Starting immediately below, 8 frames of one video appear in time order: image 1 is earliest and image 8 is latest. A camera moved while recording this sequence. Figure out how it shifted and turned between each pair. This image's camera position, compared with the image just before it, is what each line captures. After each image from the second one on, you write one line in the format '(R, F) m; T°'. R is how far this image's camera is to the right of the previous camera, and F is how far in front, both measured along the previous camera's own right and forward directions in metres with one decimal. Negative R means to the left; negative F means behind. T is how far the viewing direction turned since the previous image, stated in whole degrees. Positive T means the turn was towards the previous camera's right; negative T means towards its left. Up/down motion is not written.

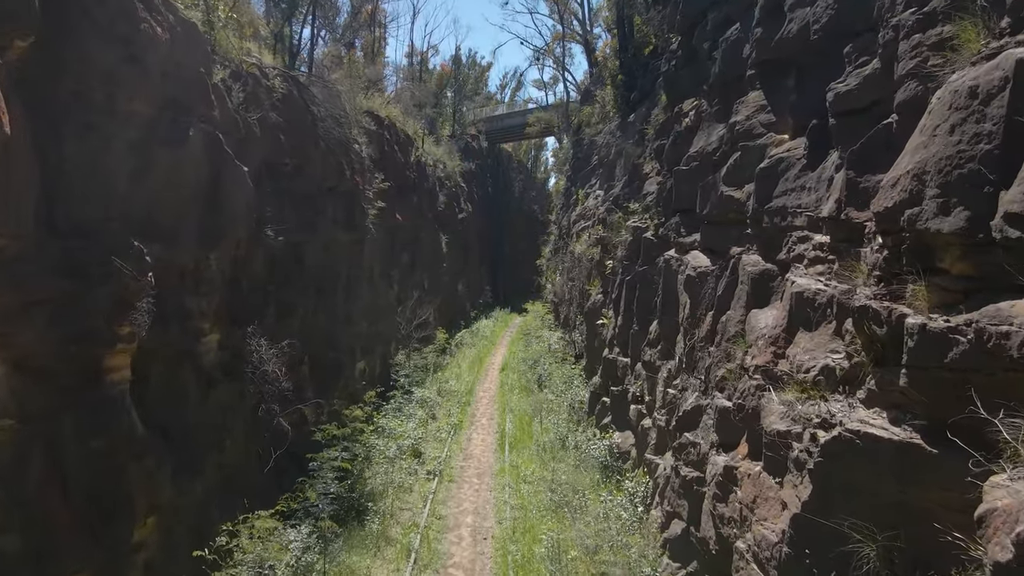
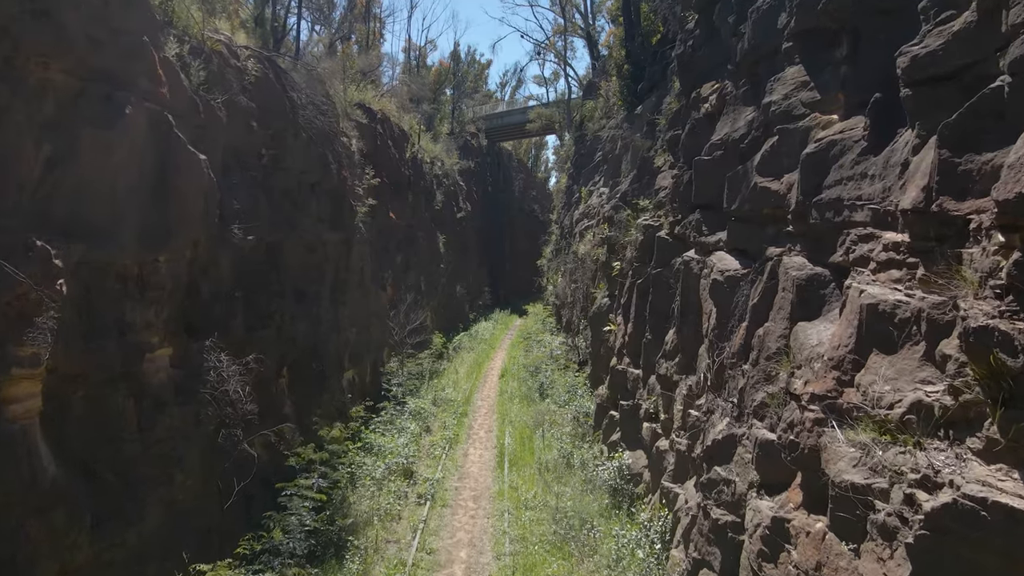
(0.0, +1.3) m; 0°
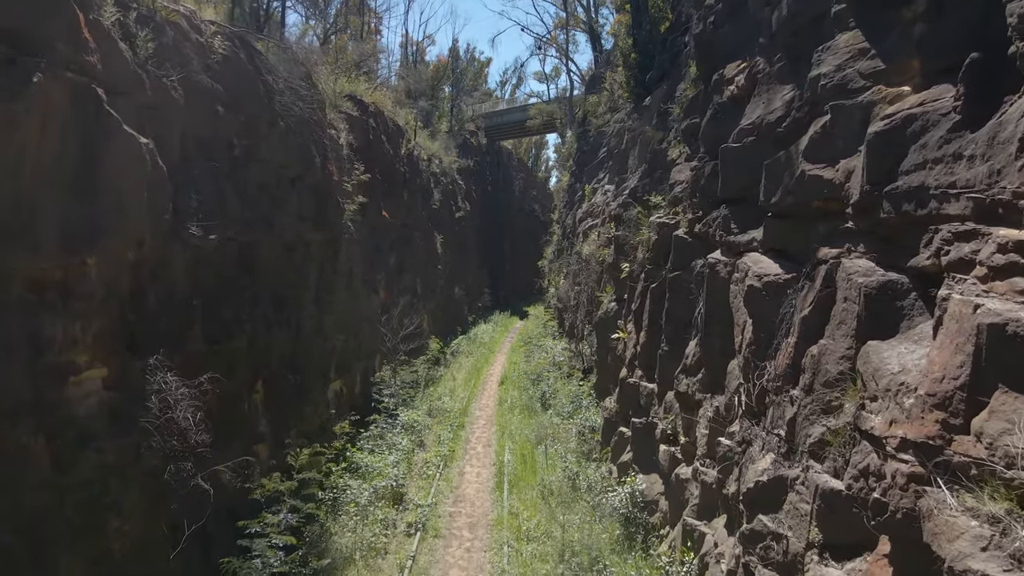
(0.0, +1.3) m; 0°
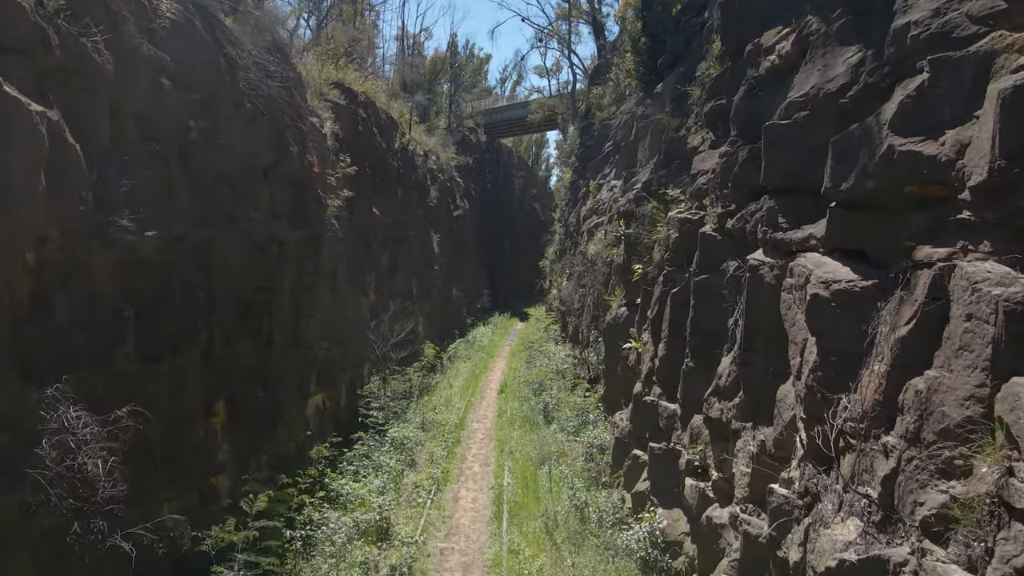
(0.0, +1.6) m; 0°
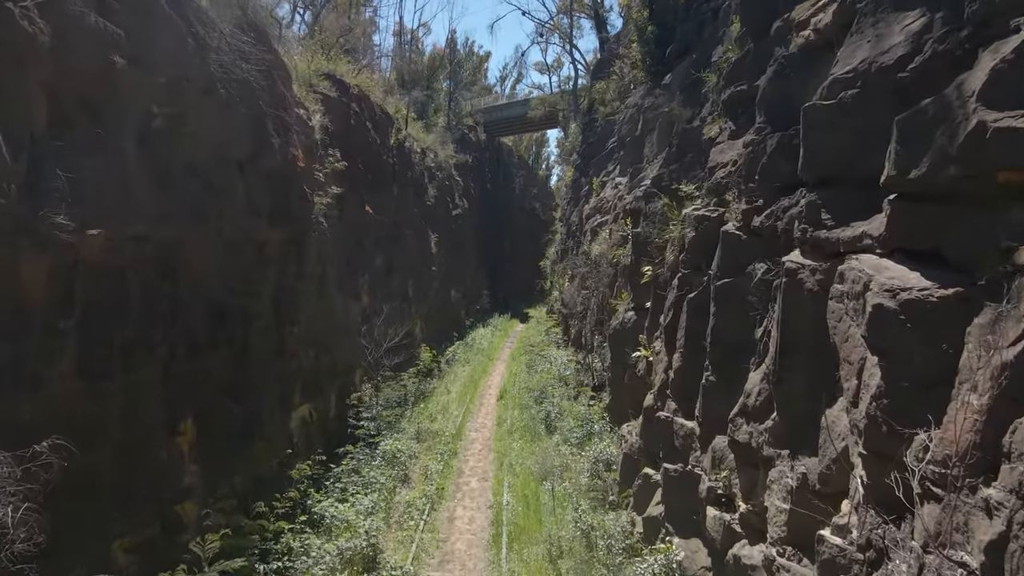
(0.0, +1.0) m; 0°
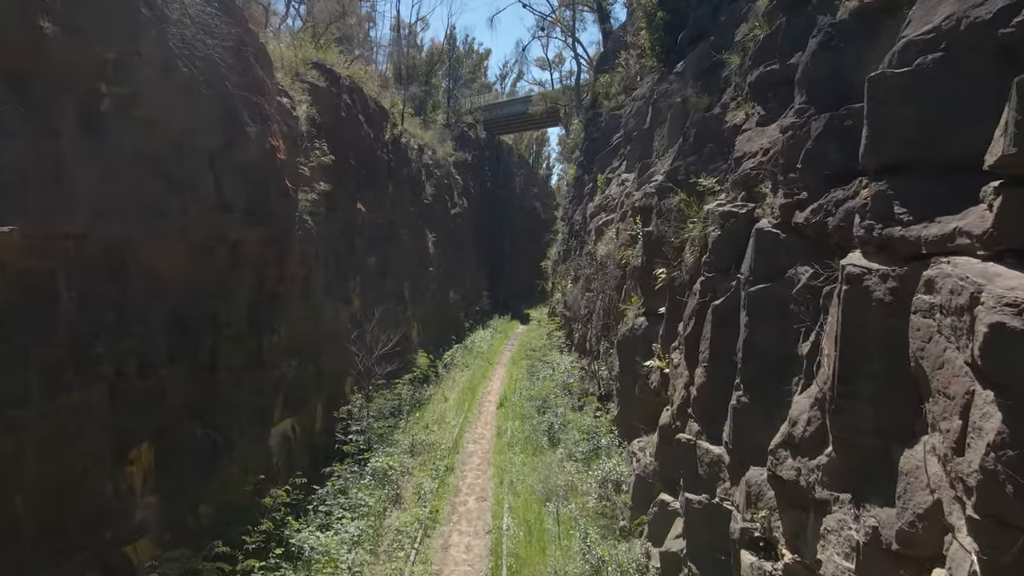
(0.0, +1.2) m; 0°
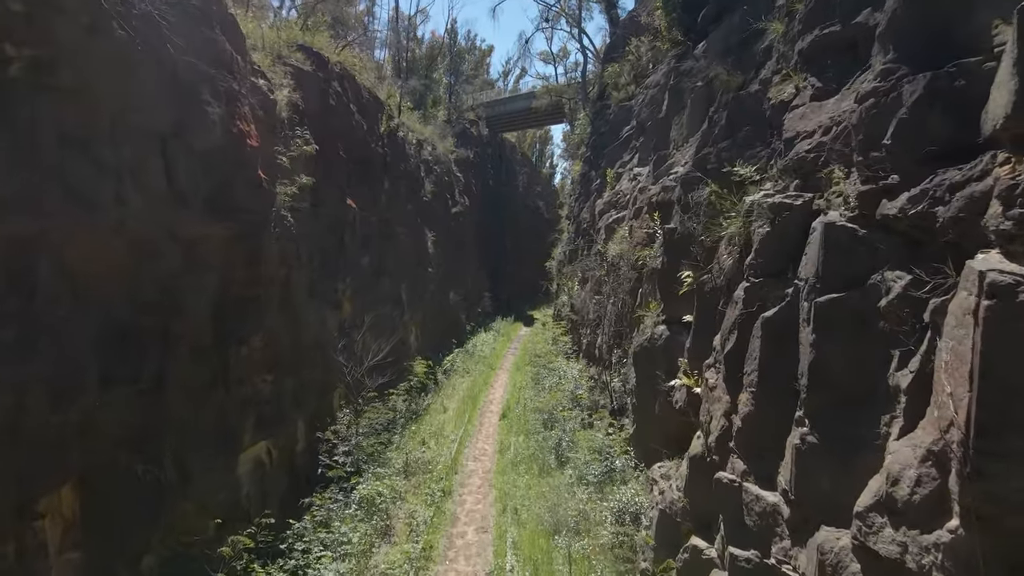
(0.0, +1.5) m; 0°
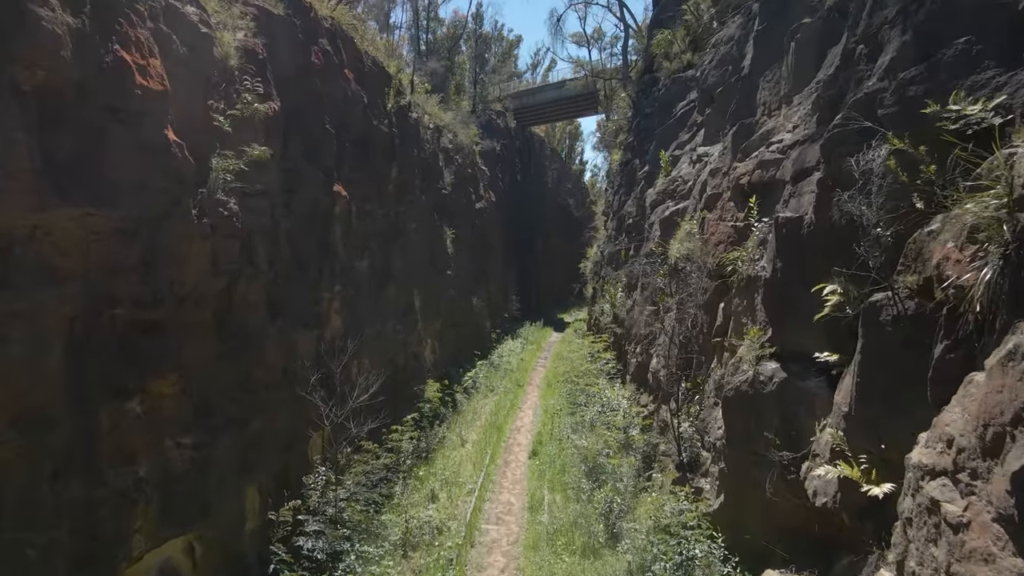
(-0.1, +3.9) m; -2°
